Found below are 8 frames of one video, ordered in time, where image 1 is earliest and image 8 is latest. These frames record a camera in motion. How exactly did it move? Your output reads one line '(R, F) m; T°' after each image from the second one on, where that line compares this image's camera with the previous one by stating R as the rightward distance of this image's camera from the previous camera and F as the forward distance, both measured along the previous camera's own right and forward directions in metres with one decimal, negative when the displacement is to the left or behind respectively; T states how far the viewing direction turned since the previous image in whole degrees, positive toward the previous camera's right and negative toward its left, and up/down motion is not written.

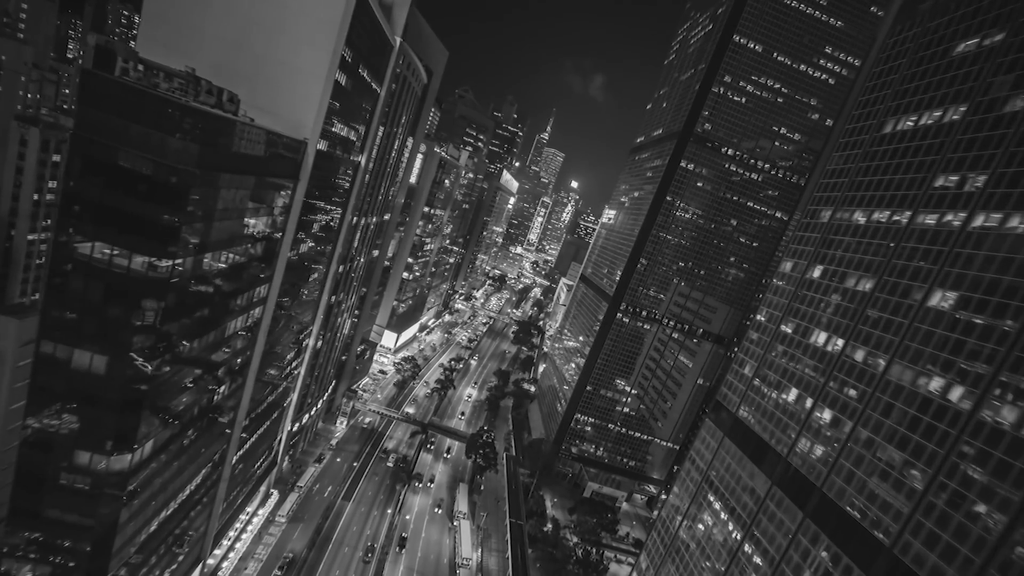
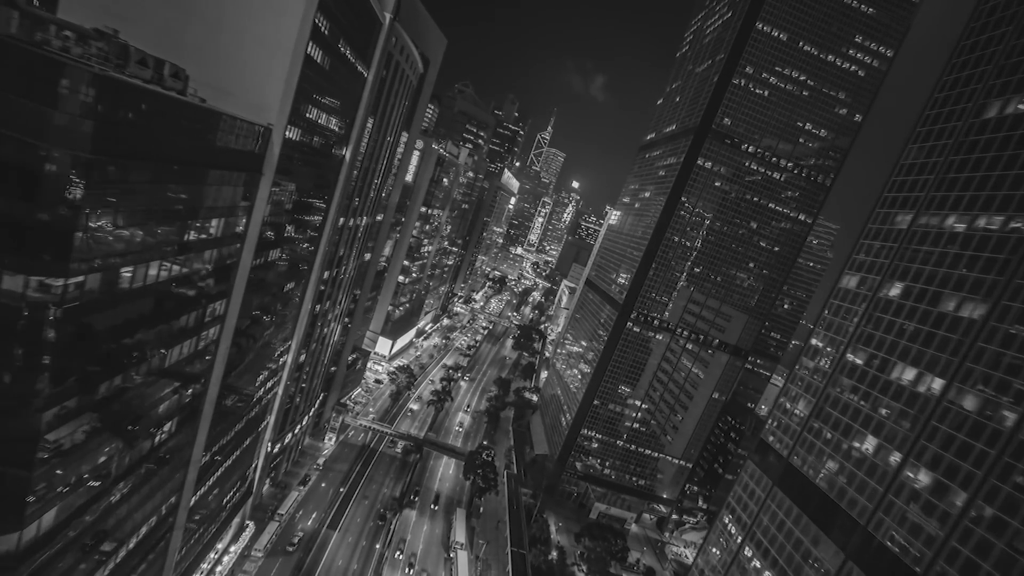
(-0.6, +6.7) m; 0°
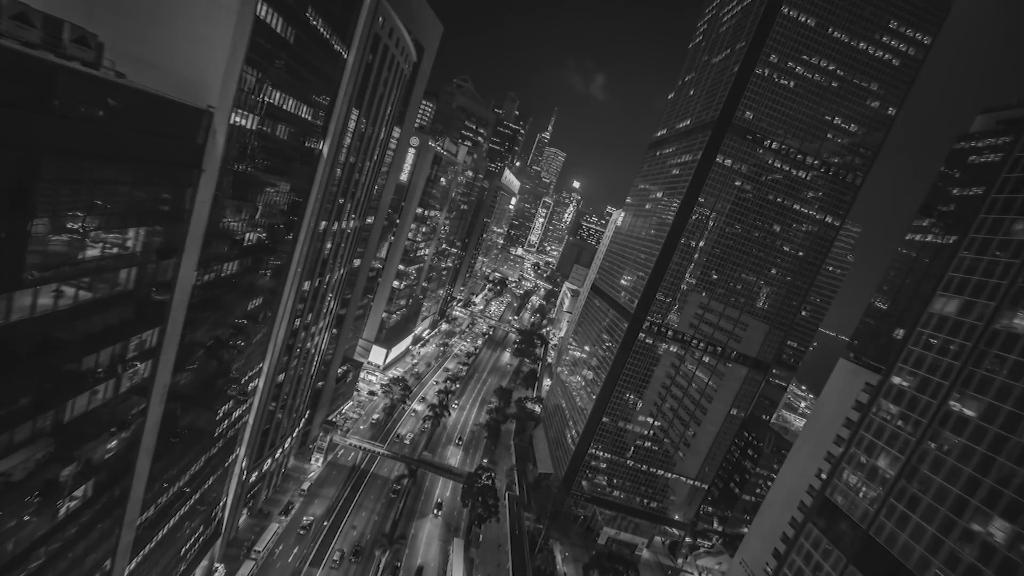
(-0.4, +6.8) m; 0°
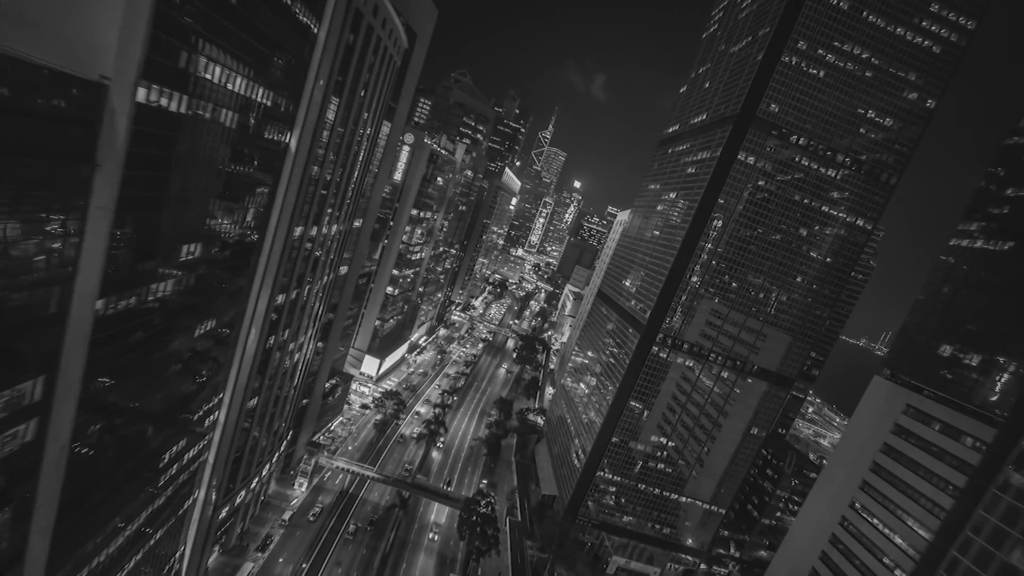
(-0.3, +6.8) m; 0°
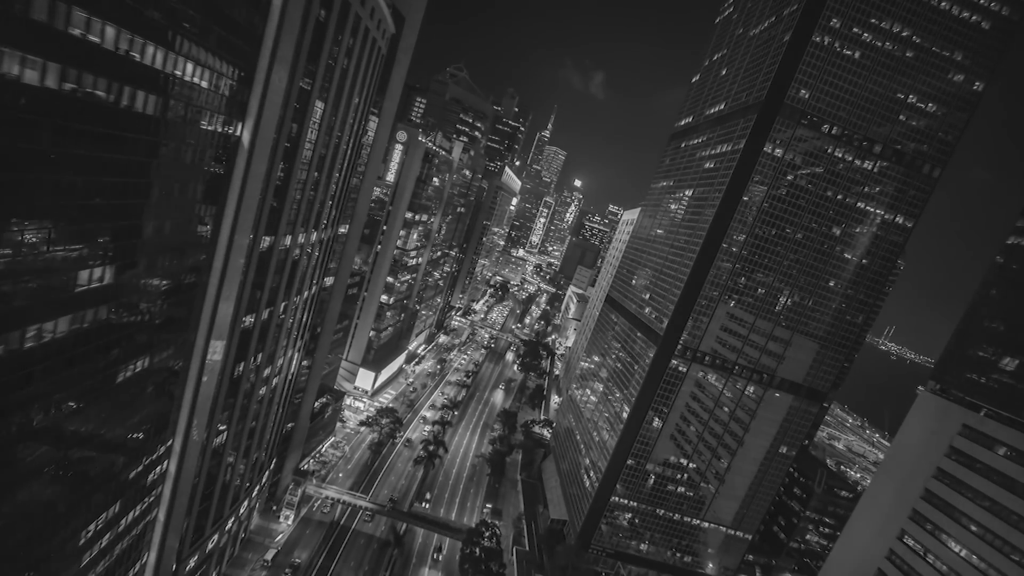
(-0.3, +6.8) m; 0°
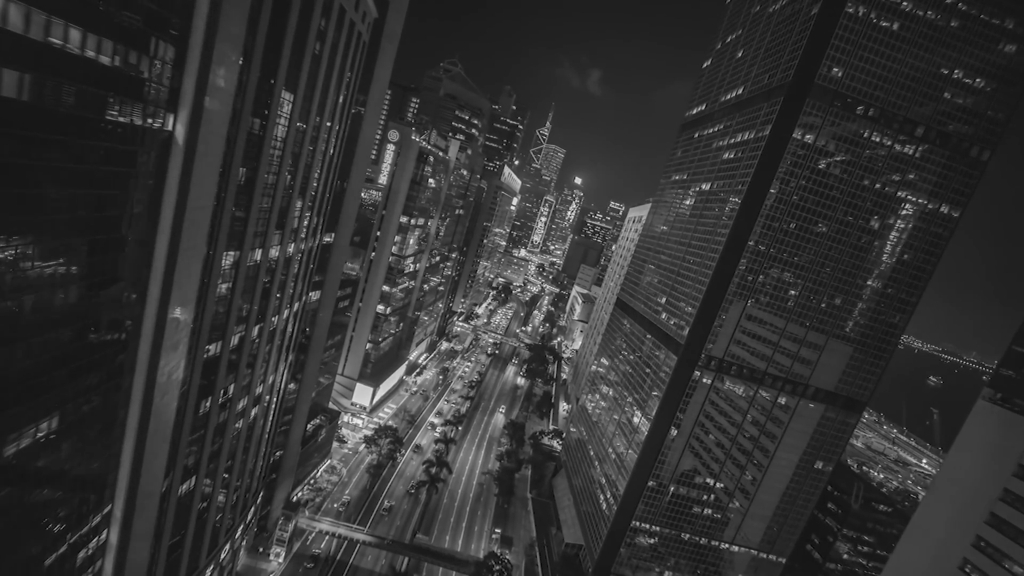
(-0.3, +6.2) m; 0°
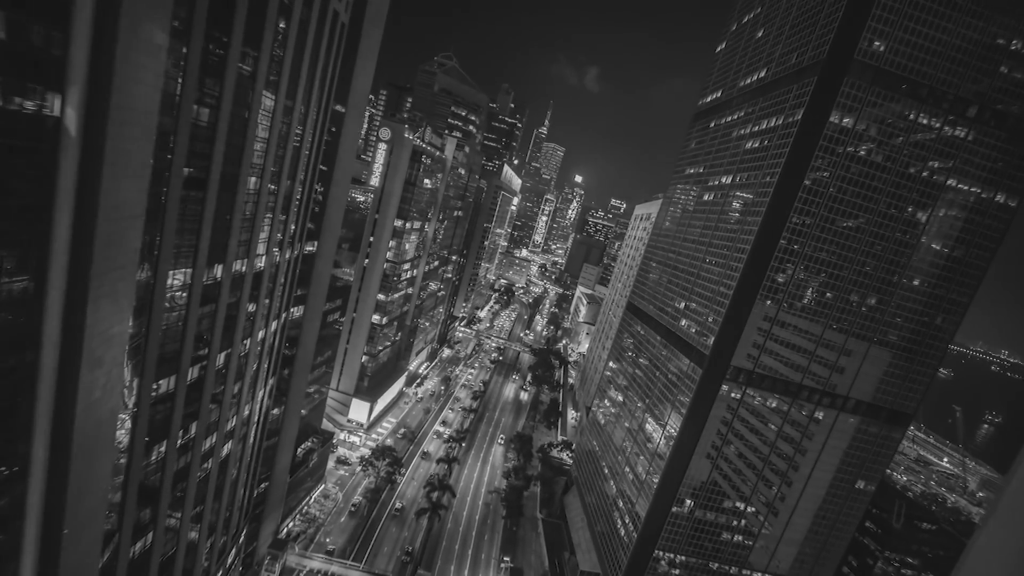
(-0.3, +6.2) m; 0°
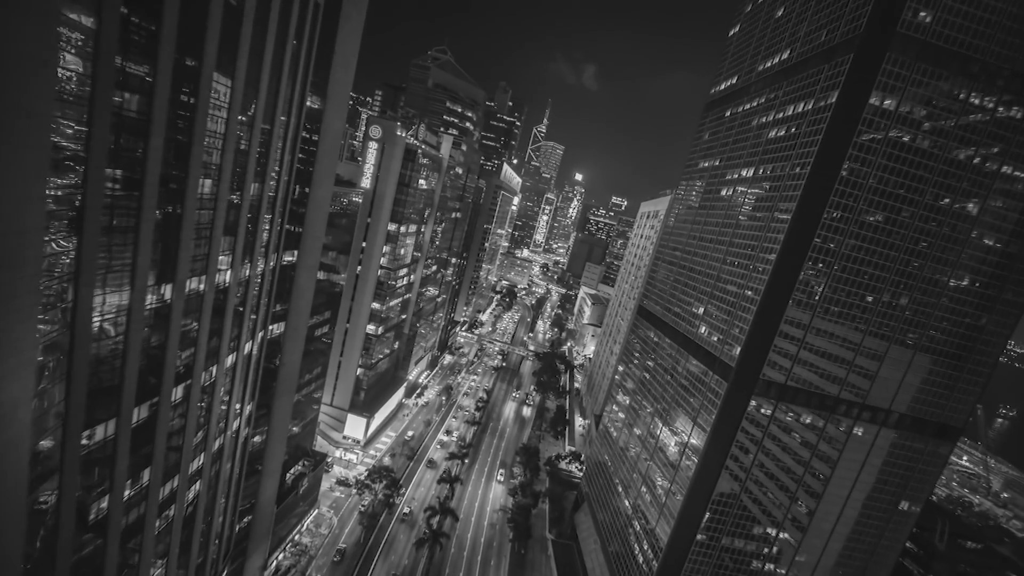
(-0.2, +5.5) m; 0°
